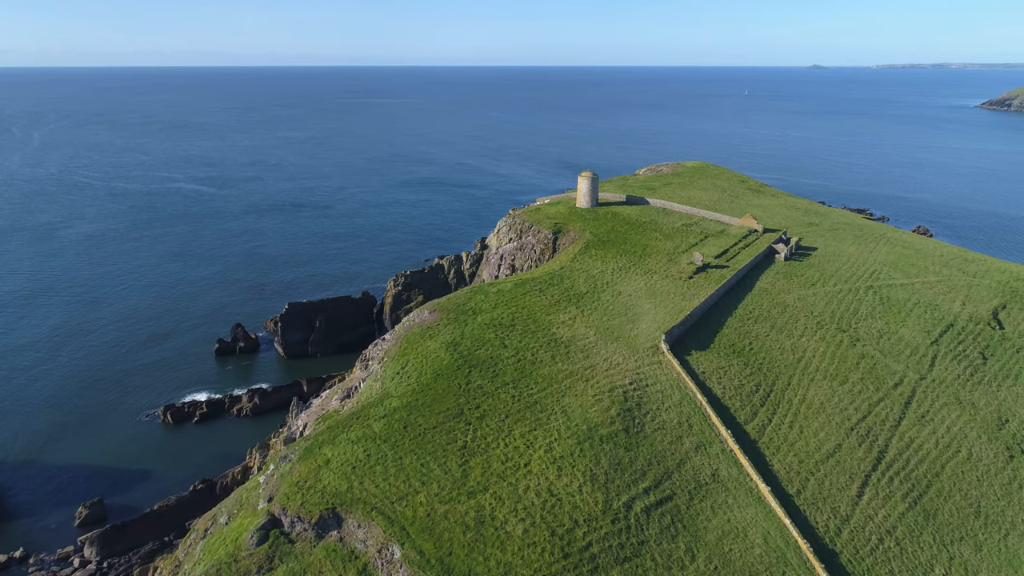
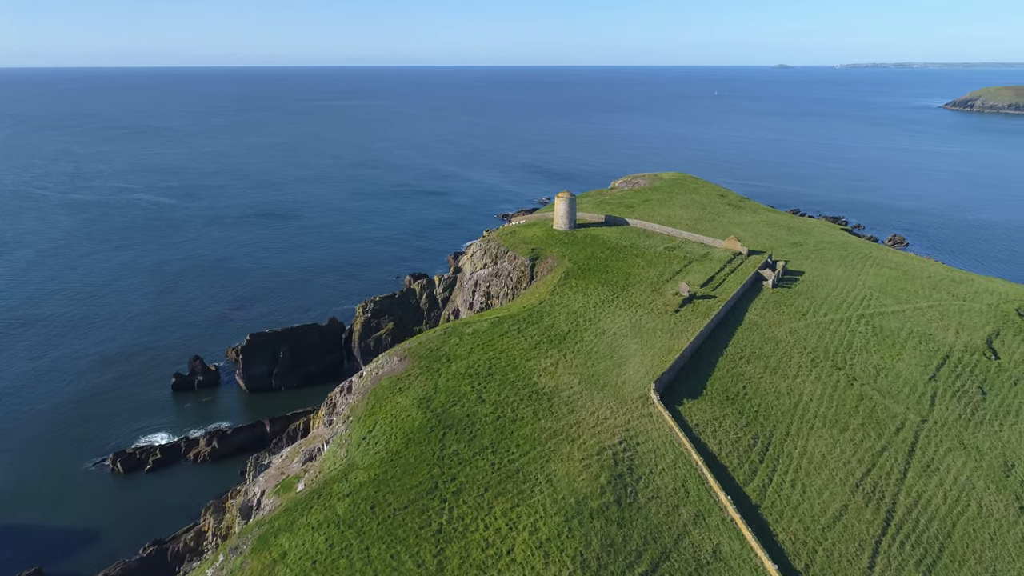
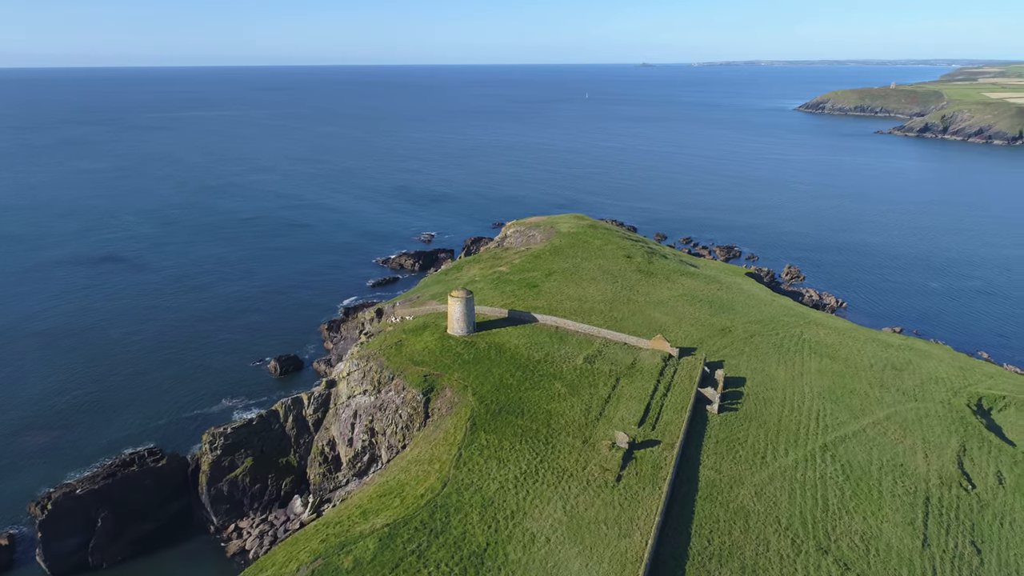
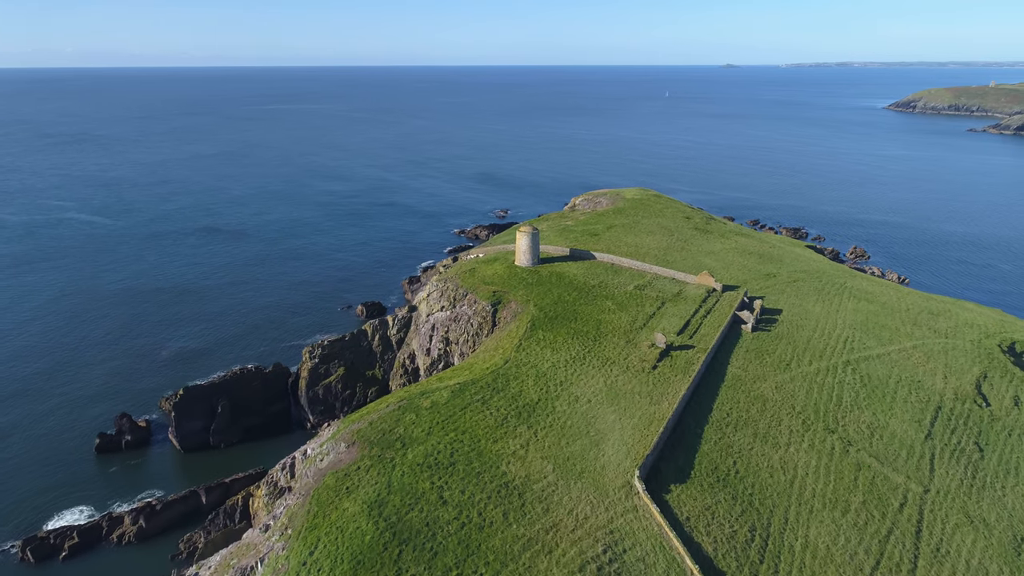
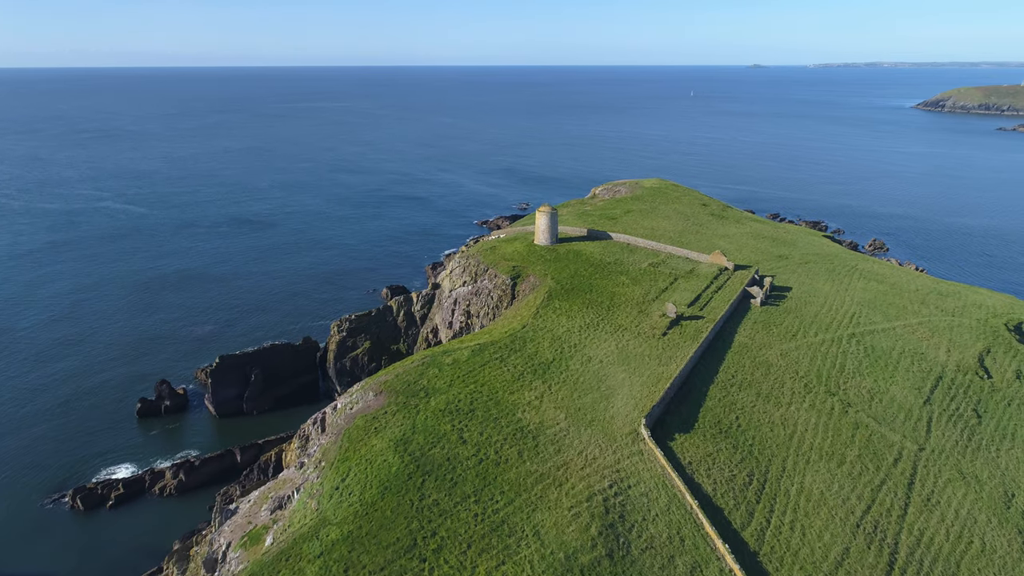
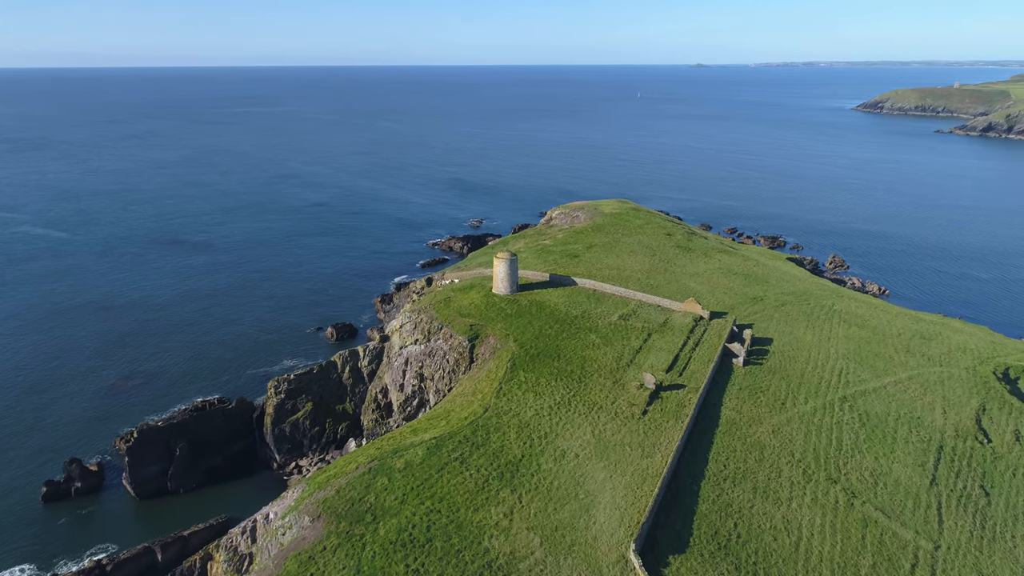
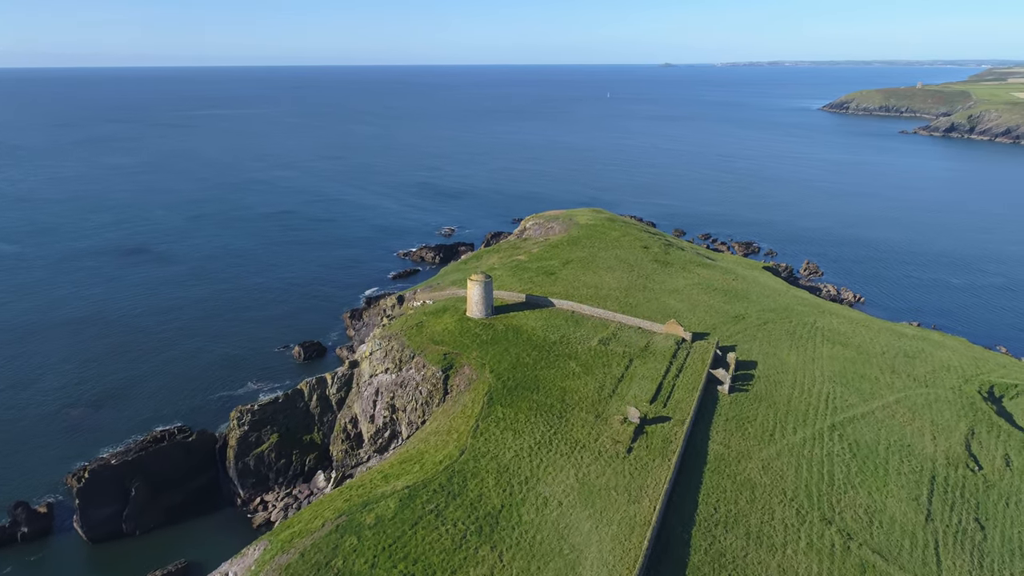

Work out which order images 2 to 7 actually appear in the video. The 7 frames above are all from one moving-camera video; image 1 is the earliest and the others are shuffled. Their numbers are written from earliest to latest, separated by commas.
2, 5, 4, 6, 7, 3
